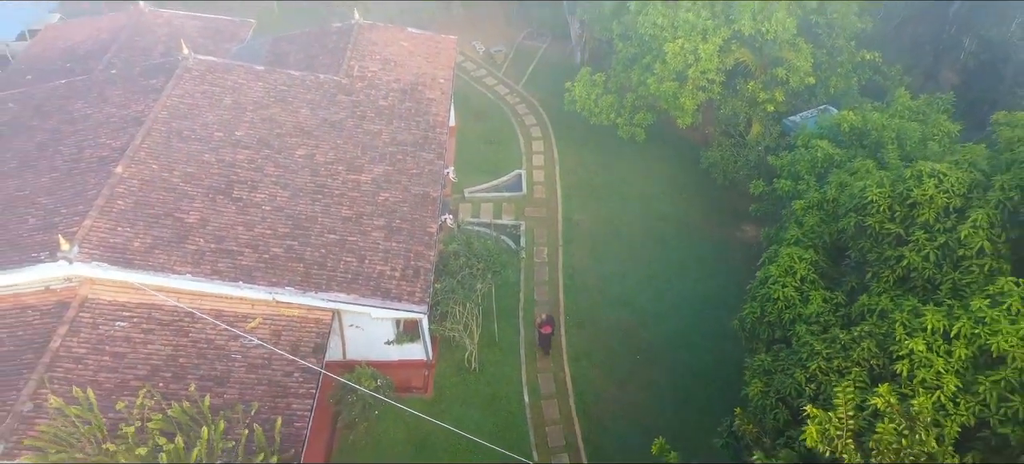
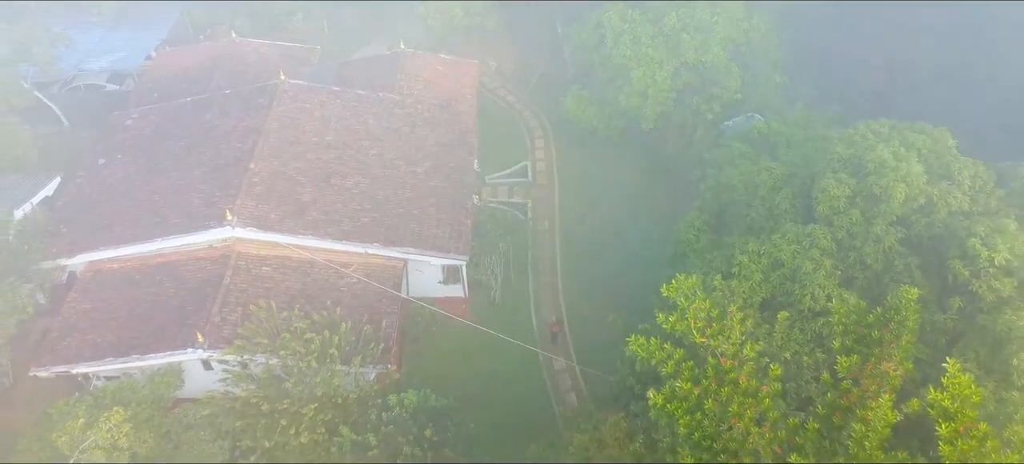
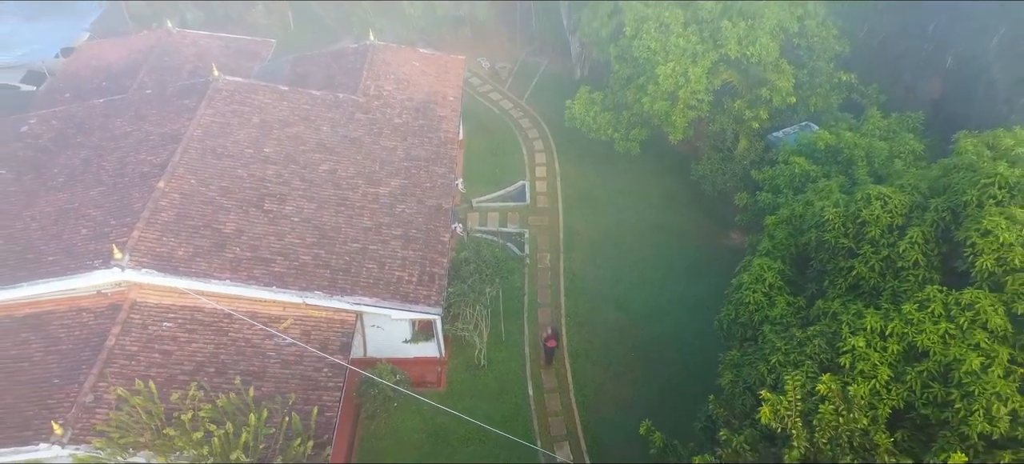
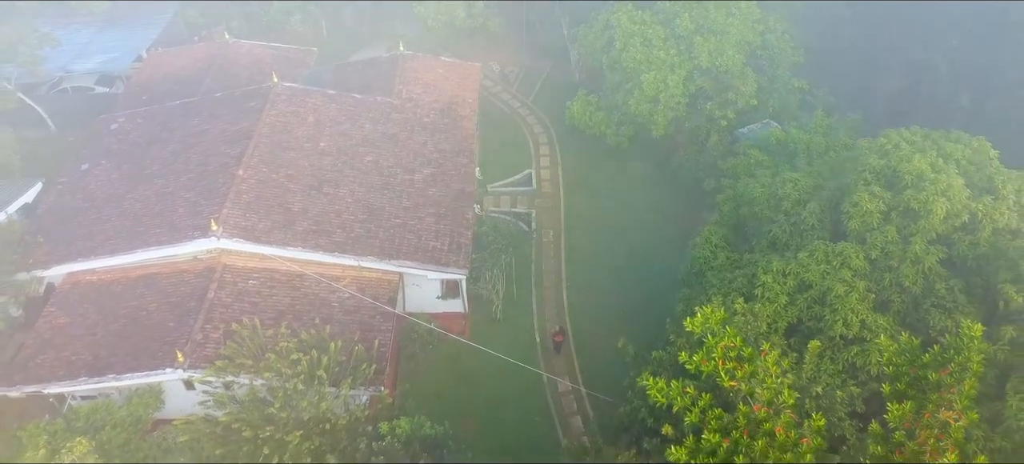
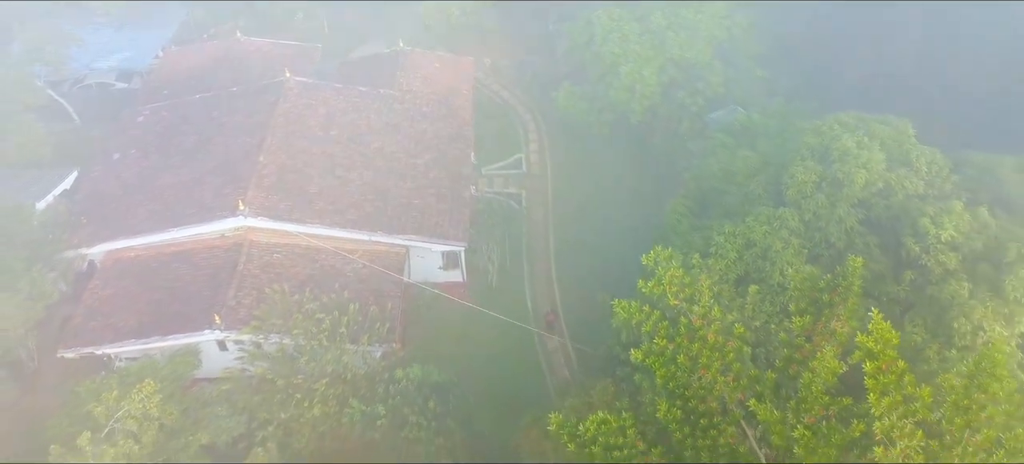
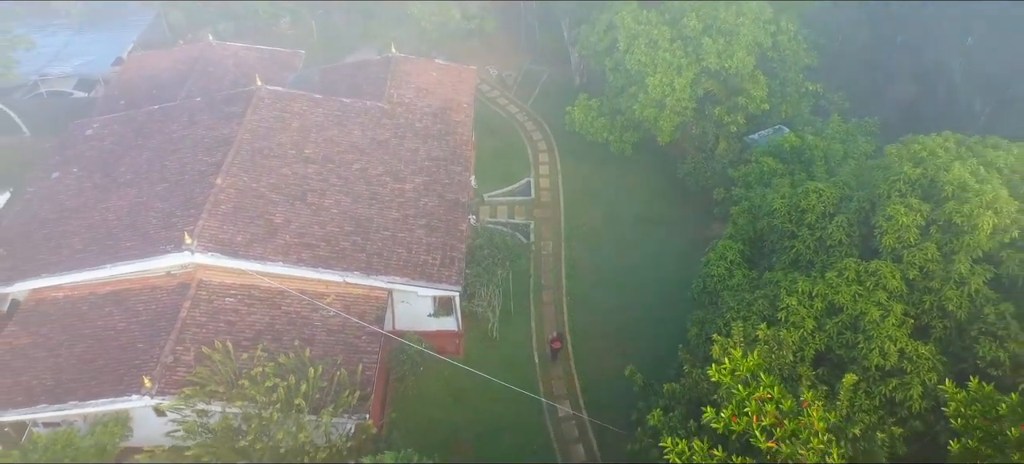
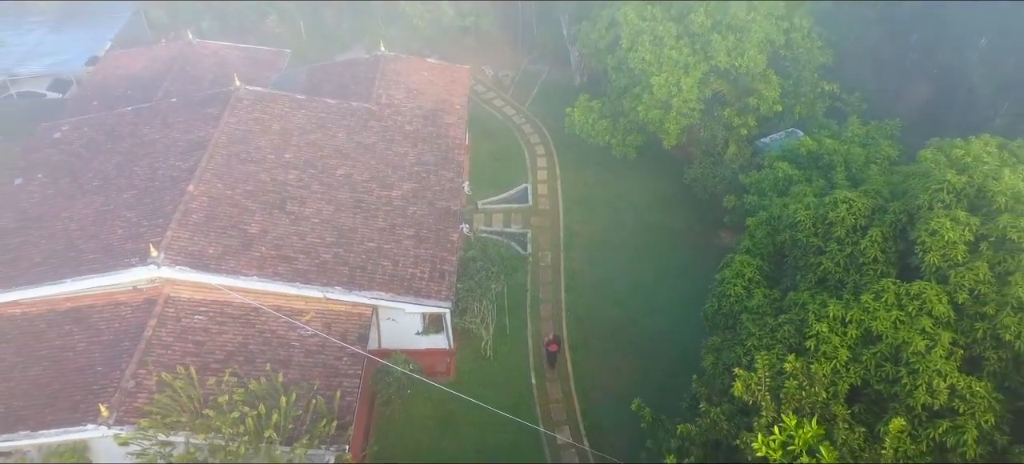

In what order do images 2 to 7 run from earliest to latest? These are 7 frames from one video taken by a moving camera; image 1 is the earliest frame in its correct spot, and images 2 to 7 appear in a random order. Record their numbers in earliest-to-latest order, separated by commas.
3, 7, 6, 4, 2, 5
